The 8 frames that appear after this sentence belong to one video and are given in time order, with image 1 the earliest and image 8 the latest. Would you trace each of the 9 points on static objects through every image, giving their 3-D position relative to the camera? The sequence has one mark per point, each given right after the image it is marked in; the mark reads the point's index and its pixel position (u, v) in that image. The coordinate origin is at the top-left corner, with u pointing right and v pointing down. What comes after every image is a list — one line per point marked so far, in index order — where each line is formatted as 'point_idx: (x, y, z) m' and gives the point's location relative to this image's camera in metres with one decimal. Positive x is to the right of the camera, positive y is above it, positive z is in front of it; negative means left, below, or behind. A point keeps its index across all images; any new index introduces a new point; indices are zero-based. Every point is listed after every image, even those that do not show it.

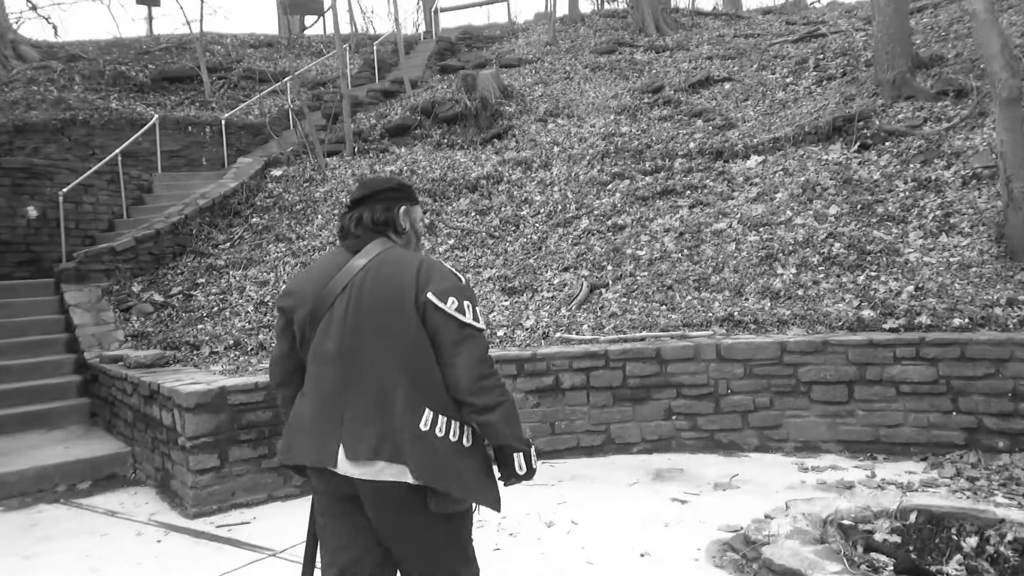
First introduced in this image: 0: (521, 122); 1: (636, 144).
0: (+0.1, +2.6, +11.7) m
1: (+1.7, +2.0, +10.6) m
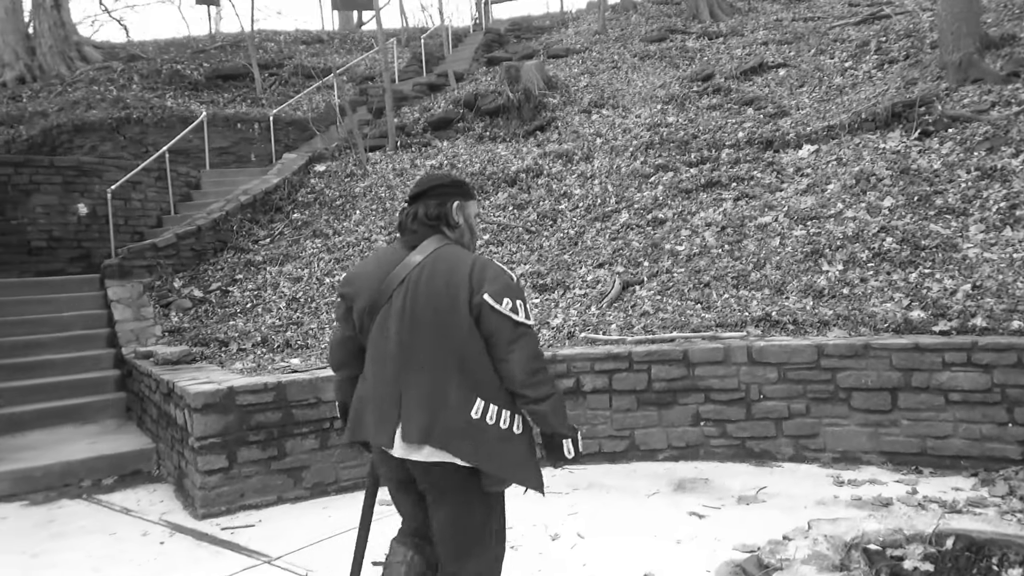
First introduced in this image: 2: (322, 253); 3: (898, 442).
0: (+0.8, +2.6, +11.5) m
1: (+2.3, +2.1, +10.3) m
2: (-2.1, +0.4, +8.4) m
3: (+2.4, -1.0, +4.7) m
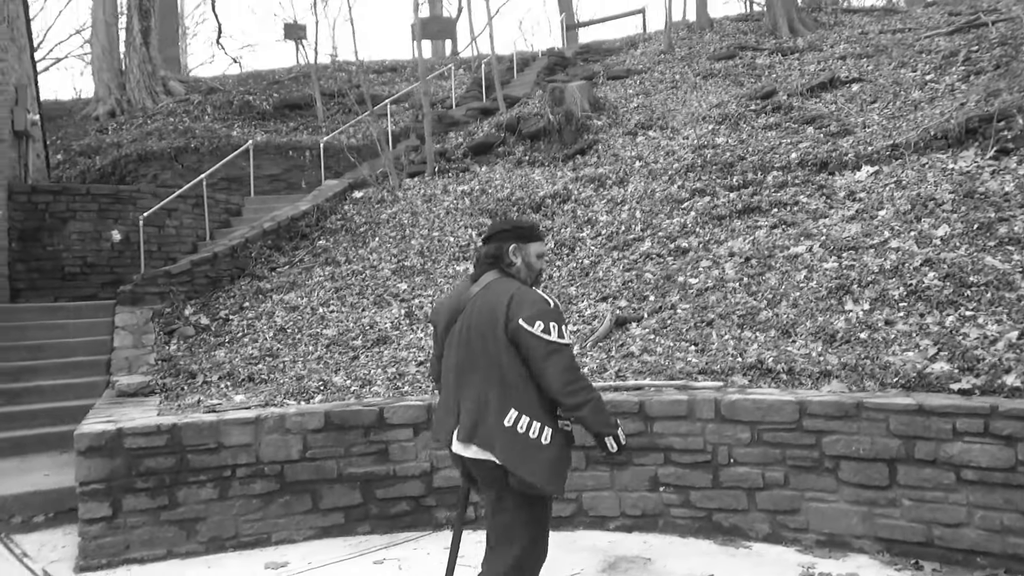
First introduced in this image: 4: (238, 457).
0: (+1.4, +2.2, +10.9) m
1: (+2.7, +1.6, +9.4) m
2: (-2.0, +0.1, +8.1) m
3: (+1.9, -1.2, +3.8) m
4: (-1.5, -0.9, +4.2) m
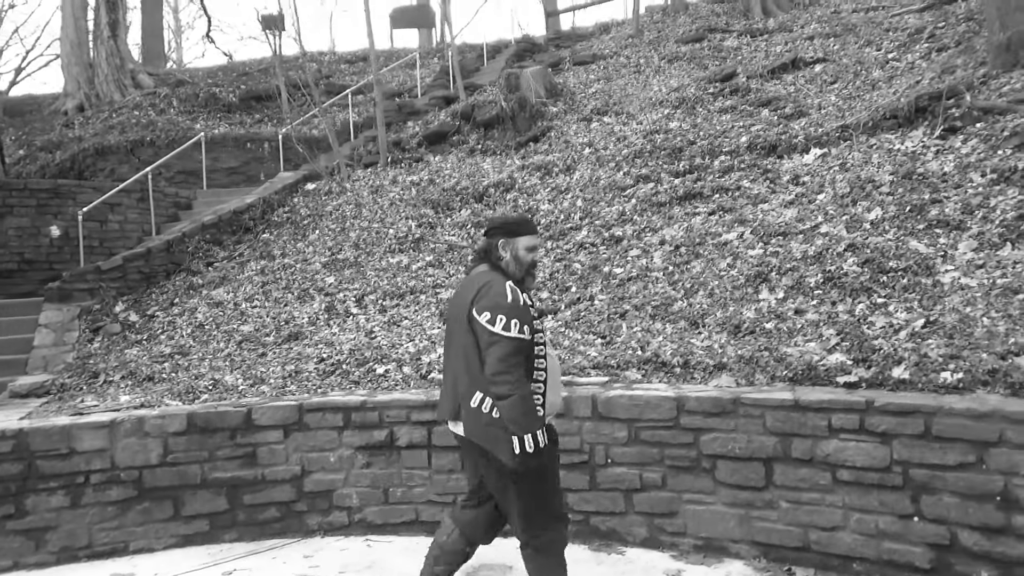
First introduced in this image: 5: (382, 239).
0: (+0.7, +2.3, +10.6) m
1: (+2.0, +1.8, +9.1) m
2: (-2.7, +0.1, +7.9) m
3: (+1.2, -1.1, +3.6) m
4: (-2.2, -0.9, +4.0) m
5: (-1.4, +0.5, +8.4) m
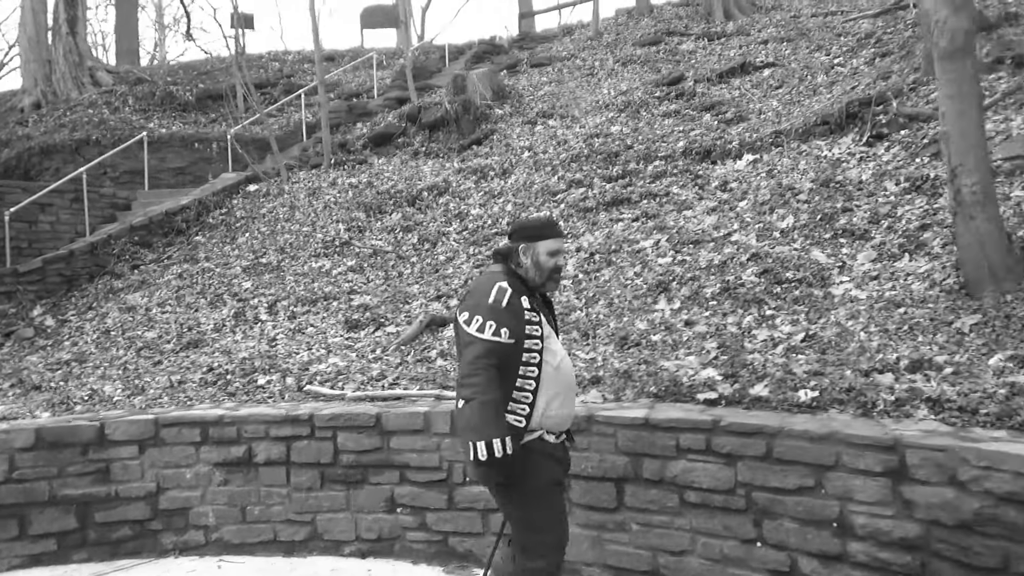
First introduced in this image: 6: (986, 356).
0: (-0.1, +2.2, +10.4) m
1: (+1.2, +1.7, +9.0) m
2: (-3.4, +0.1, +7.8) m
3: (+0.5, -1.2, +3.4) m
4: (-2.9, -1.0, +3.9) m
5: (-2.2, +0.5, +8.2) m
6: (+2.2, -0.3, +3.5) m
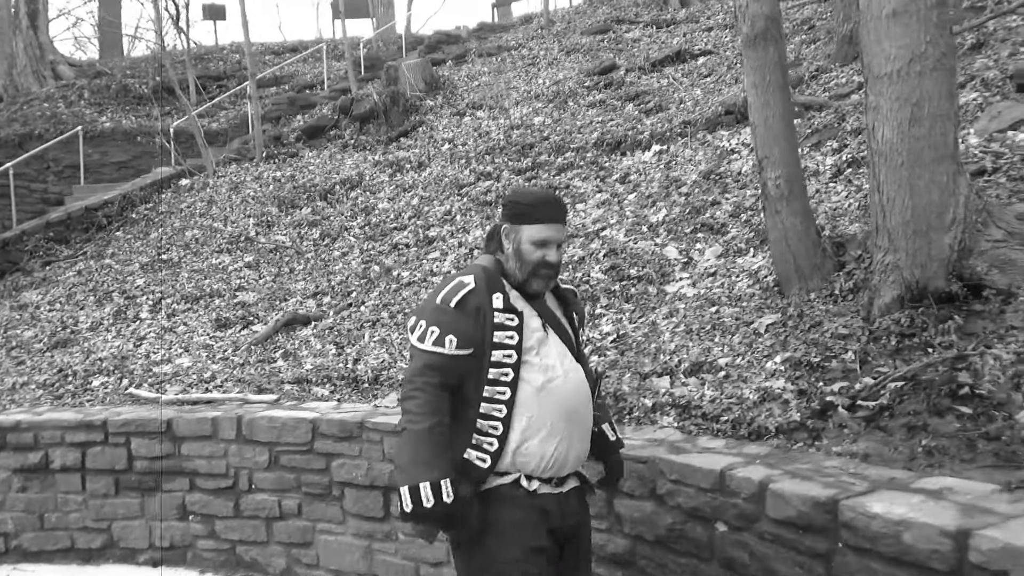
0: (-1.0, +2.3, +10.3) m
1: (+0.2, +1.8, +8.9) m
2: (-4.4, +0.1, +7.7) m
3: (-0.5, -1.2, +3.3) m
4: (-4.0, -1.0, +3.8) m
5: (-3.2, +0.5, +8.2) m
6: (+1.1, -0.3, +3.3) m
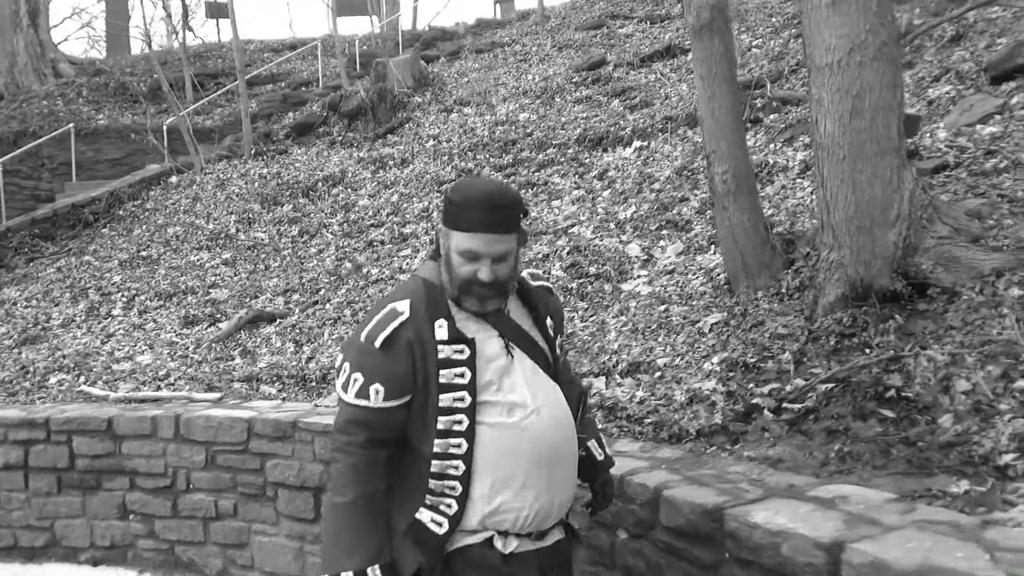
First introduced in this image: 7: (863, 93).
0: (-1.2, +2.4, +10.2) m
1: (+0.1, +1.8, +8.8) m
2: (-4.6, +0.1, +7.7) m
3: (-0.8, -1.2, +3.3) m
4: (-4.3, -1.0, +3.8) m
5: (-3.4, +0.6, +8.1) m
6: (+0.8, -0.3, +3.3) m
7: (+1.4, +0.8, +3.1) m
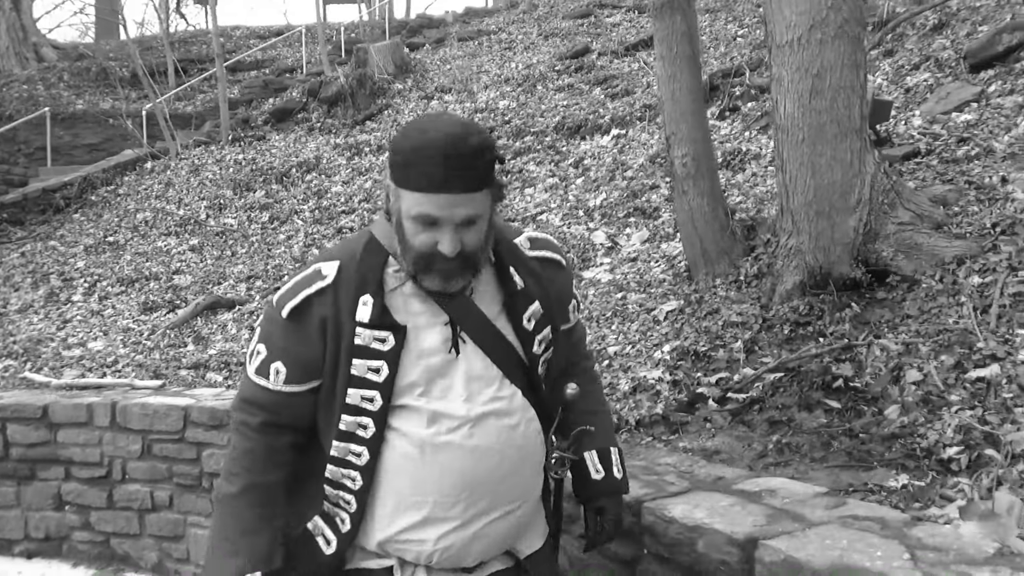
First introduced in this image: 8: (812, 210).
0: (-1.4, +2.5, +10.1) m
1: (-0.2, +1.9, +8.6) m
2: (-4.9, +0.3, +7.5) m
3: (-1.1, -1.1, +3.2) m
4: (-4.5, -0.9, +3.7) m
5: (-3.6, +0.7, +8.0) m
6: (+0.6, -0.2, +3.1) m
7: (+1.2, +0.9, +3.0) m
8: (+1.2, +0.3, +3.0) m
